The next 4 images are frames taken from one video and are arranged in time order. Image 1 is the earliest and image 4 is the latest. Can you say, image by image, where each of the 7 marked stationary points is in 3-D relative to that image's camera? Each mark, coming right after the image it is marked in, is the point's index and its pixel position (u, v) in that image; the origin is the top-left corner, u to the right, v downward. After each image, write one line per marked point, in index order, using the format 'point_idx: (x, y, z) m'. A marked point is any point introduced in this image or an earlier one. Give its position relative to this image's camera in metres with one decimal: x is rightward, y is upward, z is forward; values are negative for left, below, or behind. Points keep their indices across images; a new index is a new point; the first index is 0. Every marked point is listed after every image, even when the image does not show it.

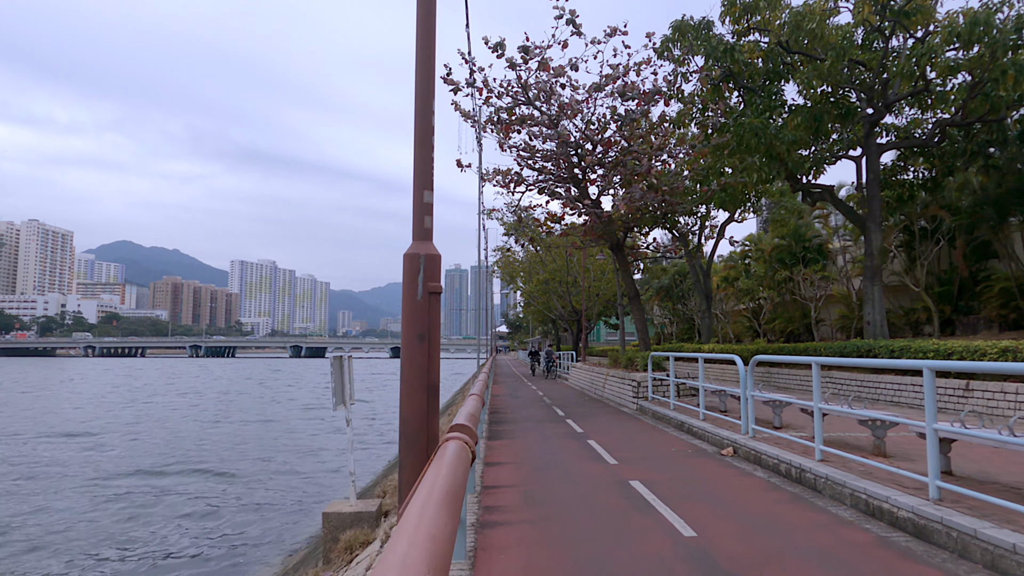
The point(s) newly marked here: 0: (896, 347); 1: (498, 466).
0: (+7.9, -1.2, +13.2) m
1: (-0.2, -2.1, +7.7) m
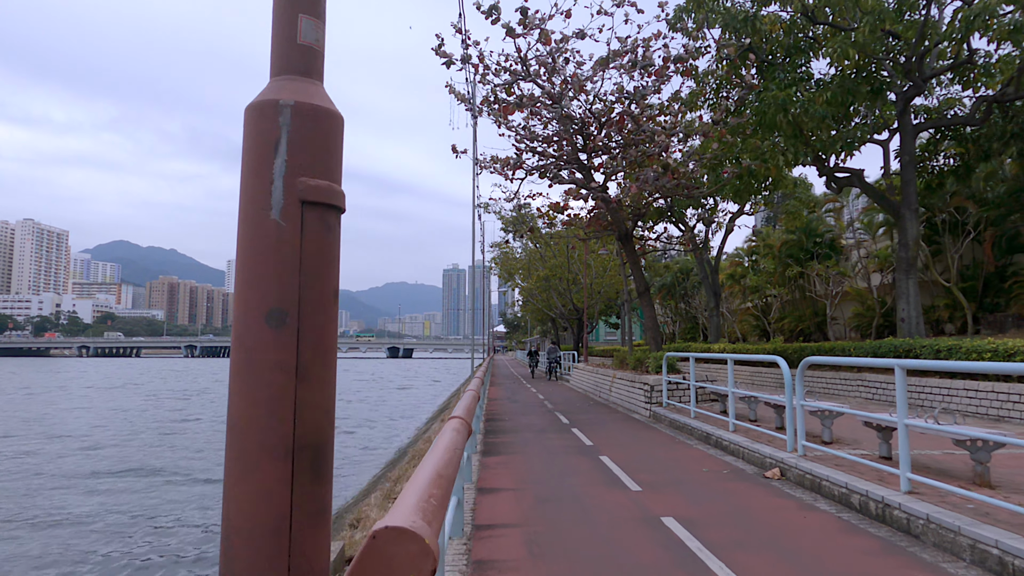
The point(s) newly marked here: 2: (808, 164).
0: (+7.9, -1.1, +11.8) m
1: (-0.2, -2.0, +6.2) m
2: (+6.8, +2.8, +14.6) m
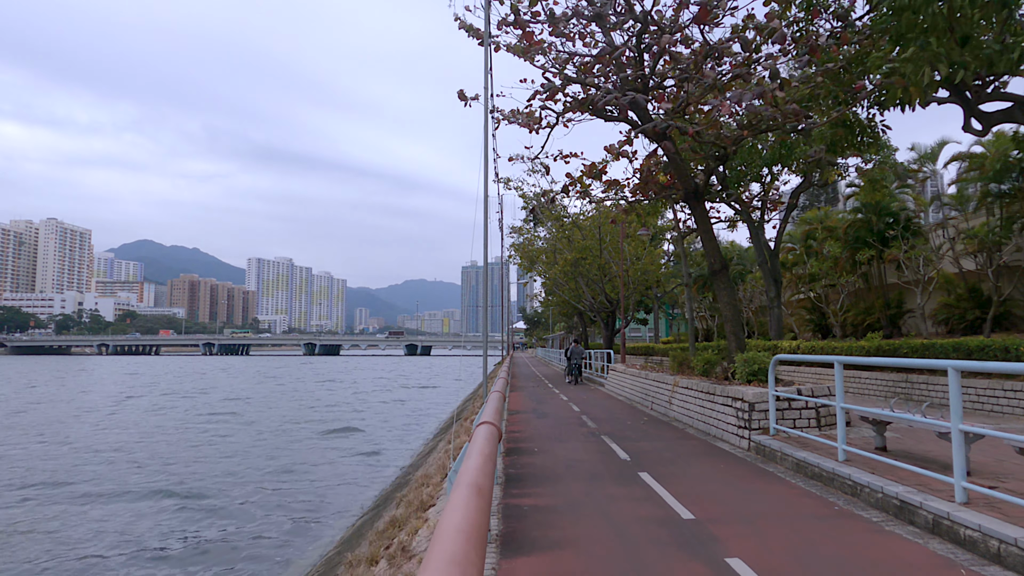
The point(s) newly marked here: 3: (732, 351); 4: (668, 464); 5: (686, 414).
0: (+8.3, -0.7, +7.7) m
1: (+0.1, -1.7, +2.4) m
2: (+7.2, +3.2, +10.6) m
3: (+3.8, -1.1, +11.1) m
4: (+1.8, -2.1, +7.5) m
5: (+3.0, -2.2, +11.1) m
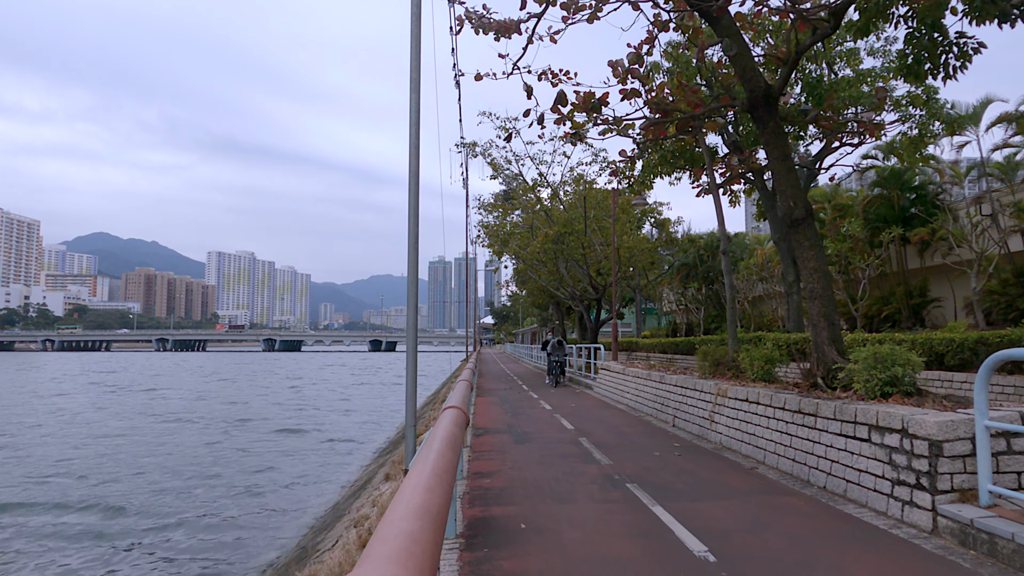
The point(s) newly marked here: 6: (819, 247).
0: (+8.1, -0.2, +4.0) m
1: (+0.1, -1.2, -1.7) m
2: (+6.9, +3.7, +6.8) m
3: (+3.4, -0.7, +7.2) m
4: (+1.7, -1.6, +3.5) m
5: (+2.6, -1.7, +7.2) m
6: (+3.5, +0.5, +7.3) m
